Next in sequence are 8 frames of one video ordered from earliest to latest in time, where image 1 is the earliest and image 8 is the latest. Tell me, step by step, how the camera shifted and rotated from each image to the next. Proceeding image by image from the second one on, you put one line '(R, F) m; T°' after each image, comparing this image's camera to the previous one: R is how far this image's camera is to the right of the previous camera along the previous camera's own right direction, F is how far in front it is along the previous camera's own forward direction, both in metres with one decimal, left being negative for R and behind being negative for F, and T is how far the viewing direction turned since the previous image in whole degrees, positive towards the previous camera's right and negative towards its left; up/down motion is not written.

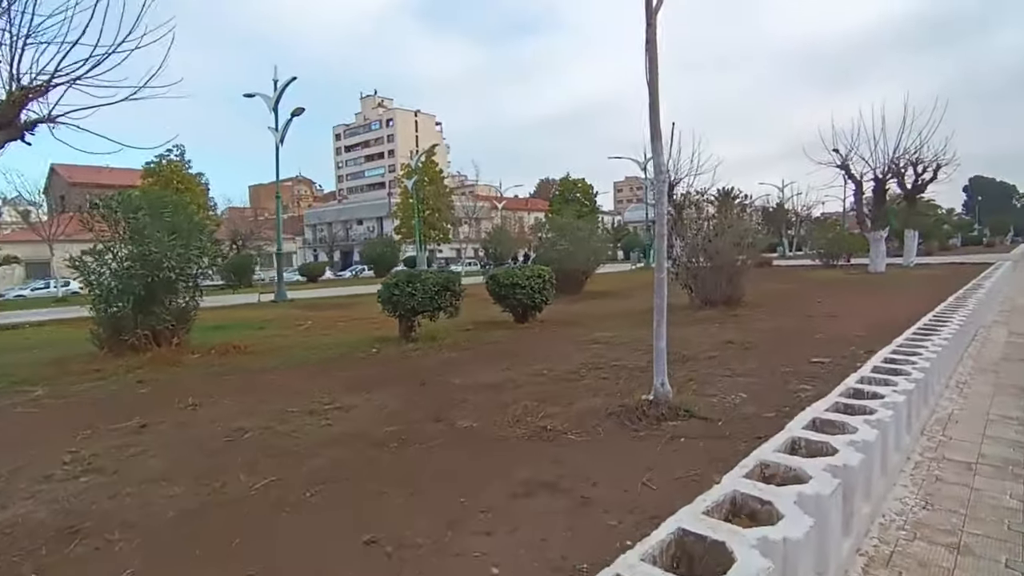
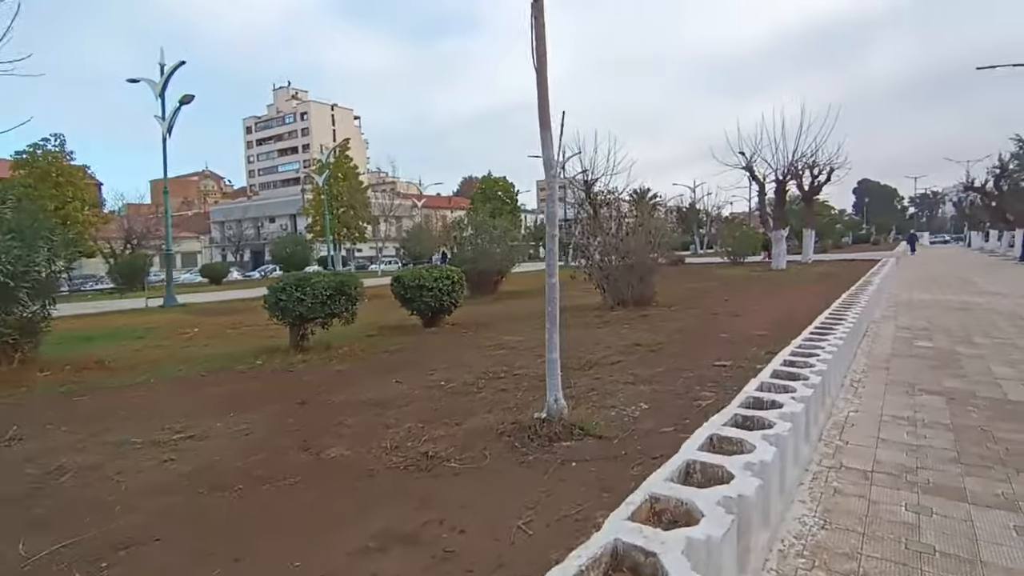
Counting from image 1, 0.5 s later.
(+0.3, +0.4) m; +7°
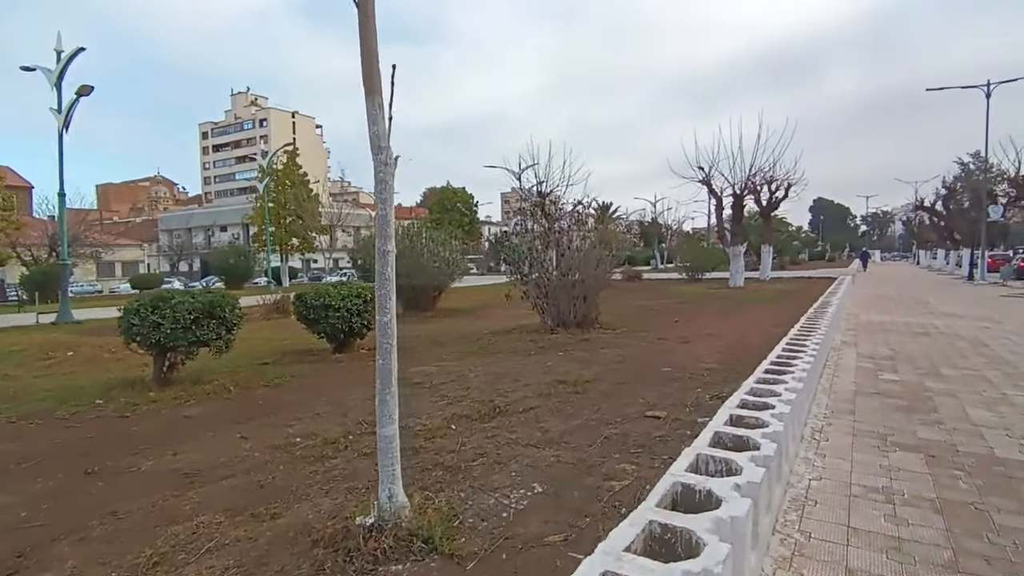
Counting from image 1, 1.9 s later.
(+0.6, +1.2) m; +3°
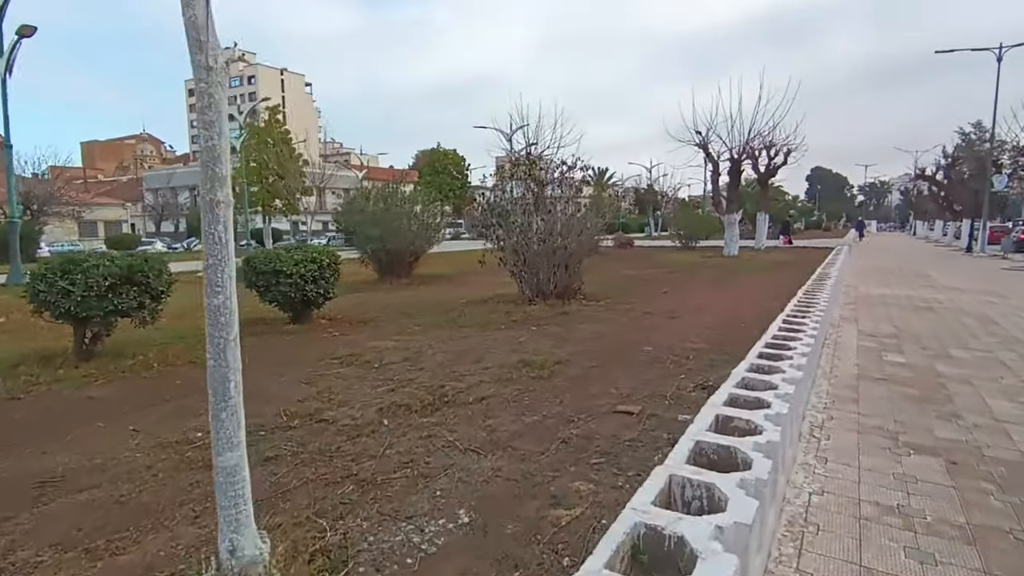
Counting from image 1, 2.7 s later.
(+0.3, +0.8) m; +1°
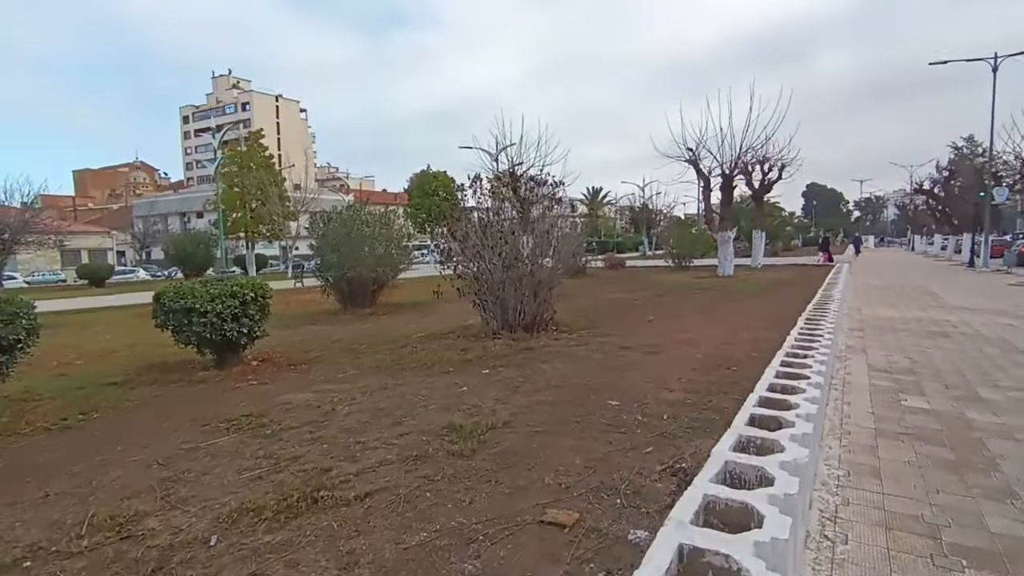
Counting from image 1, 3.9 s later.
(+0.5, +1.1) m; 0°
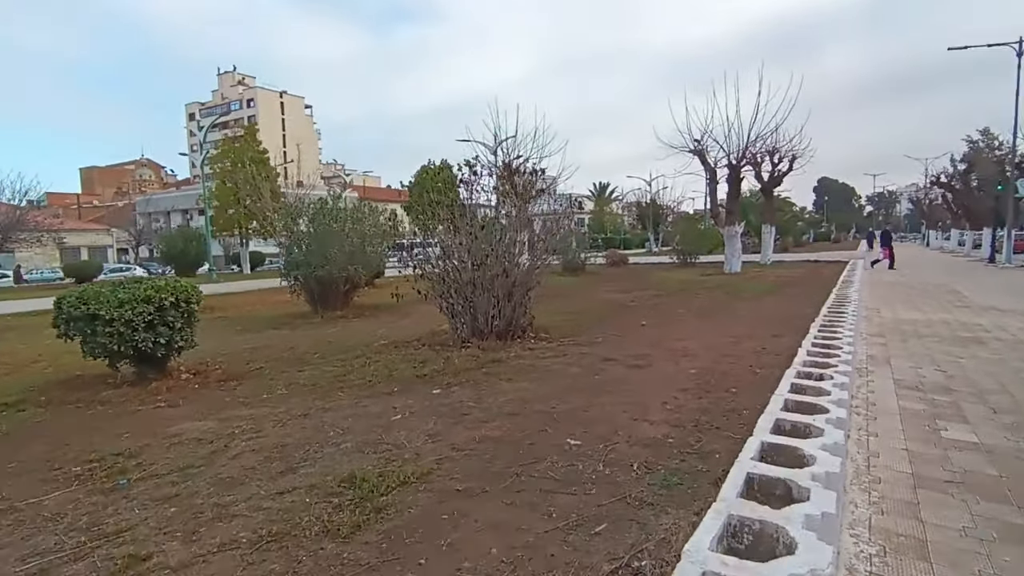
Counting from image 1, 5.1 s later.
(+0.5, +1.0) m; -1°
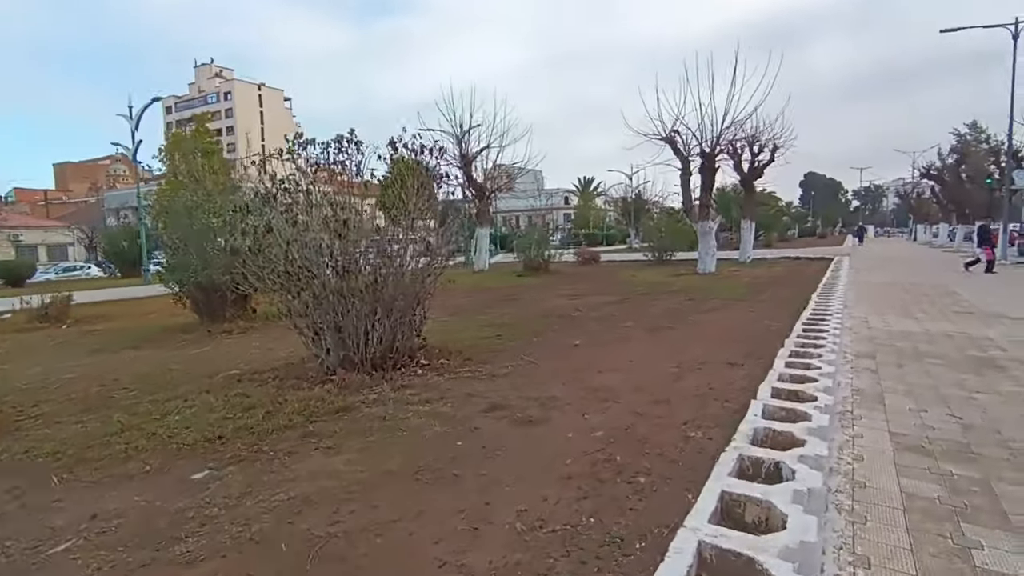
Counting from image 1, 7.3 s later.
(+1.0, +1.7) m; +1°
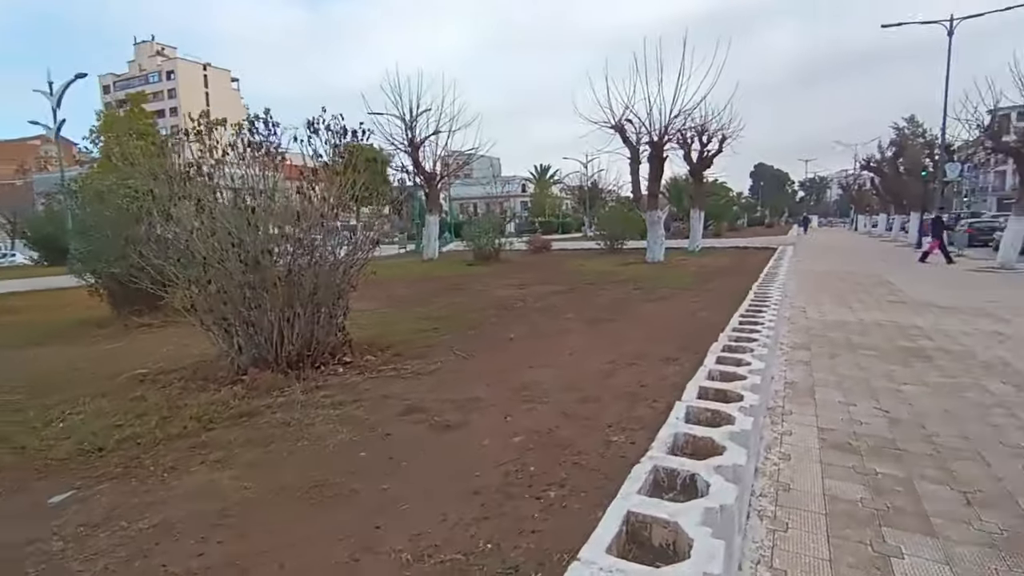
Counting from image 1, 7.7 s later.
(+0.3, +0.3) m; +4°
